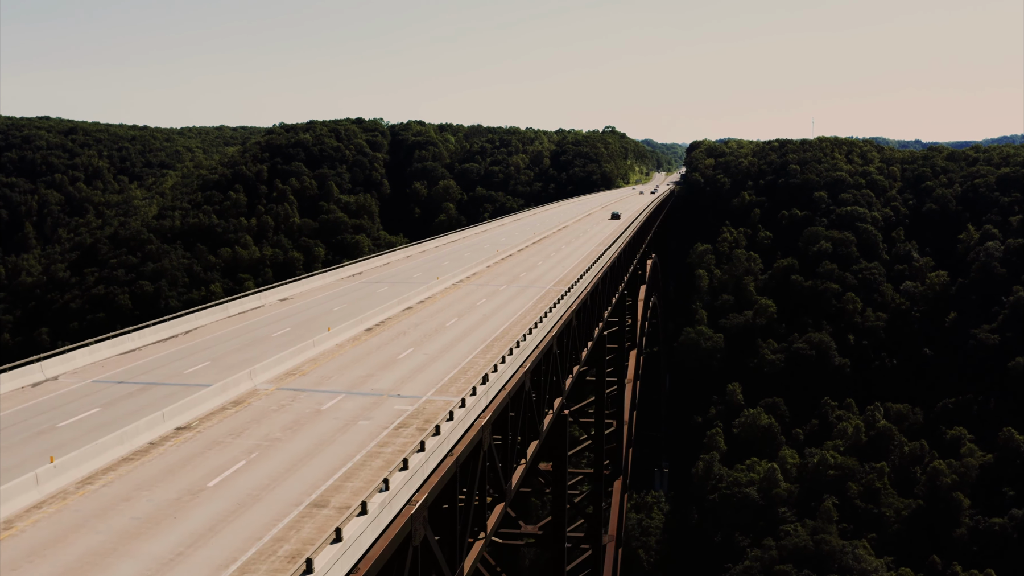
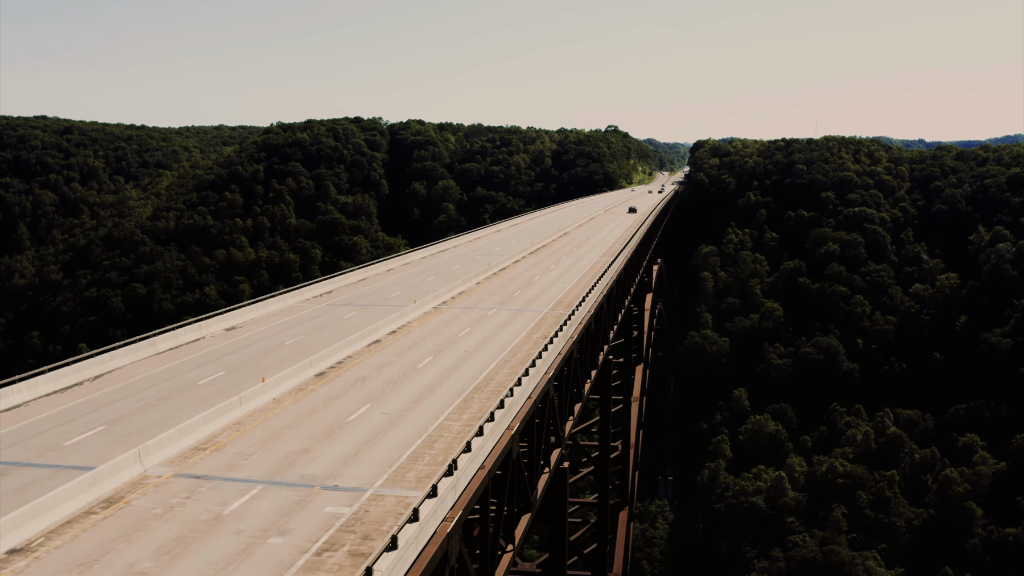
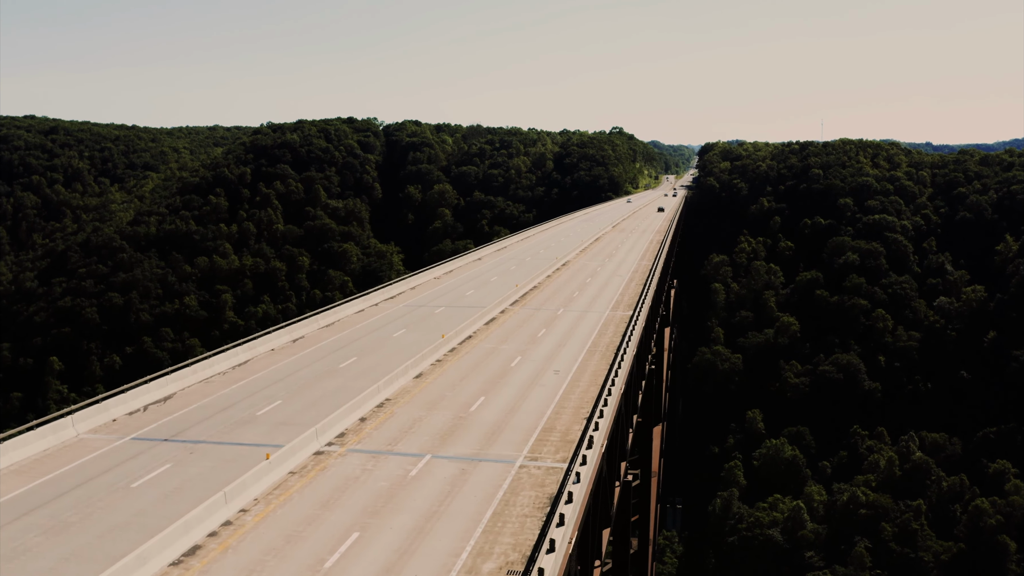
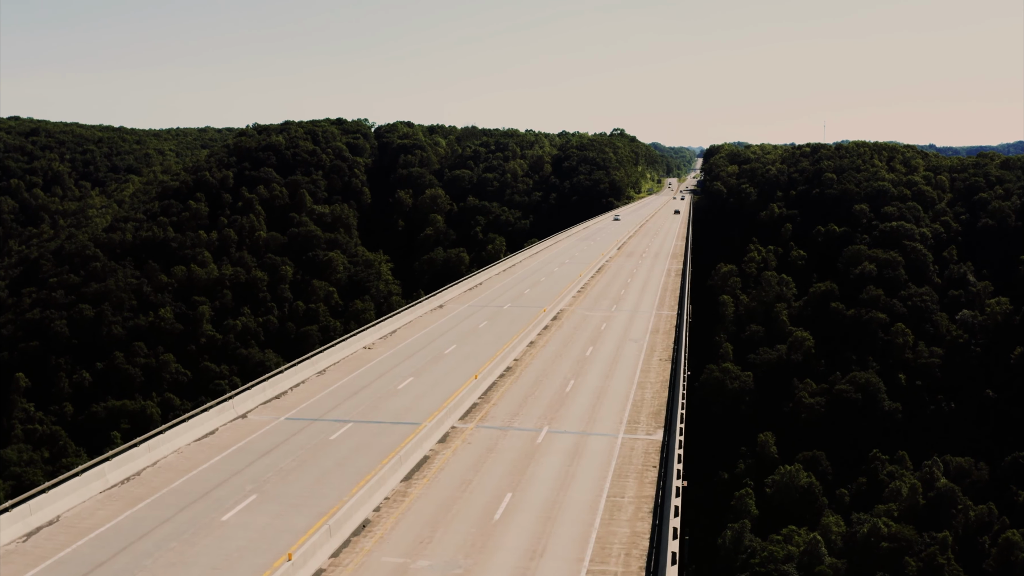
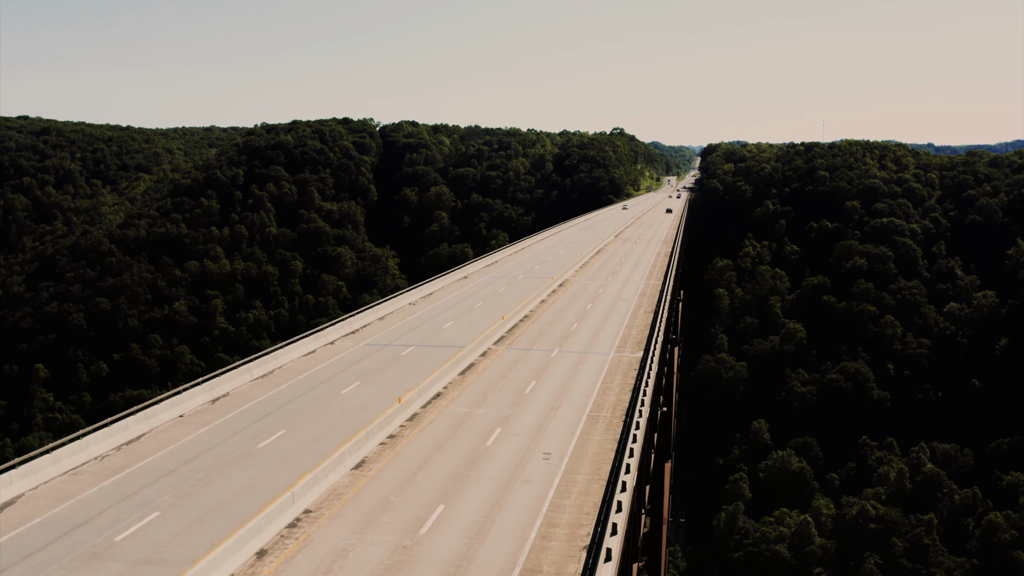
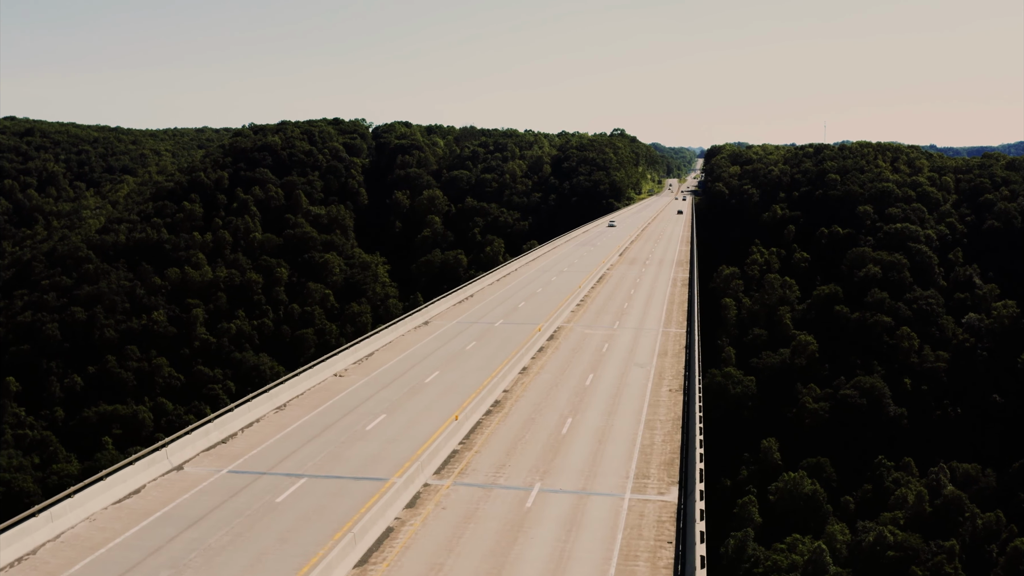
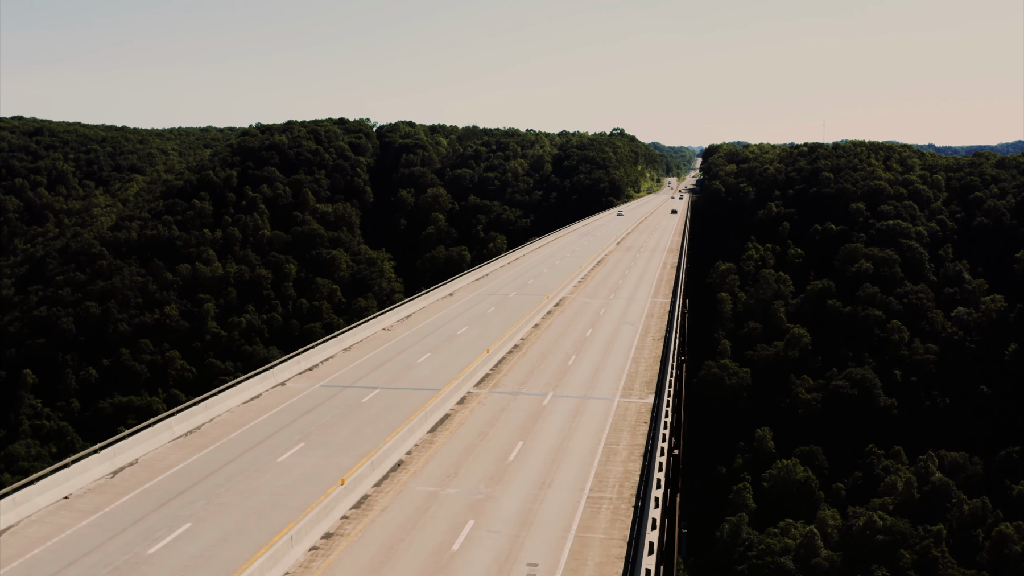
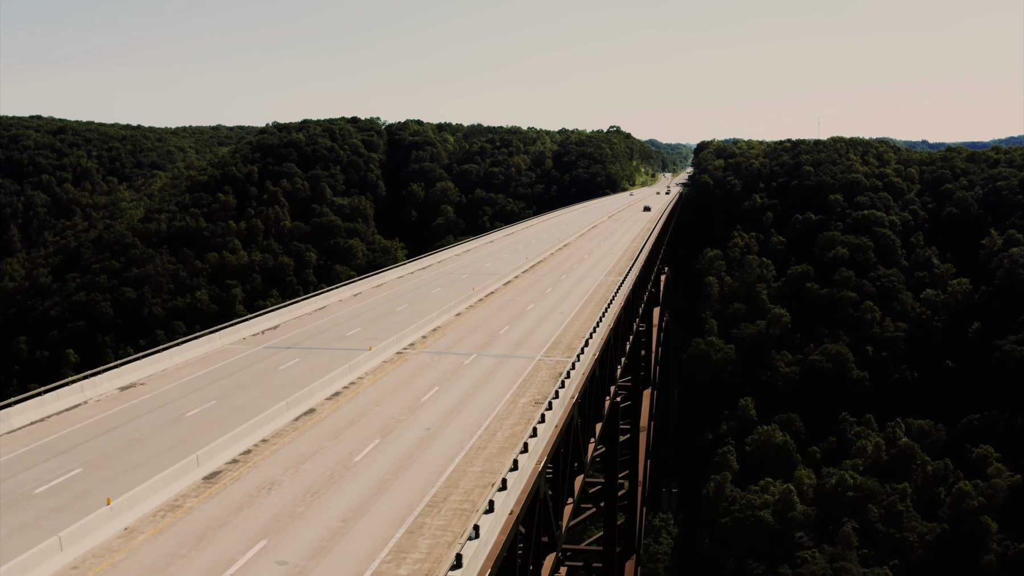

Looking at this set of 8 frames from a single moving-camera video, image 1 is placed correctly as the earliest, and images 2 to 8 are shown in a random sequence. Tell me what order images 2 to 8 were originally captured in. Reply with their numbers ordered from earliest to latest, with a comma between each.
2, 8, 3, 5, 7, 4, 6
